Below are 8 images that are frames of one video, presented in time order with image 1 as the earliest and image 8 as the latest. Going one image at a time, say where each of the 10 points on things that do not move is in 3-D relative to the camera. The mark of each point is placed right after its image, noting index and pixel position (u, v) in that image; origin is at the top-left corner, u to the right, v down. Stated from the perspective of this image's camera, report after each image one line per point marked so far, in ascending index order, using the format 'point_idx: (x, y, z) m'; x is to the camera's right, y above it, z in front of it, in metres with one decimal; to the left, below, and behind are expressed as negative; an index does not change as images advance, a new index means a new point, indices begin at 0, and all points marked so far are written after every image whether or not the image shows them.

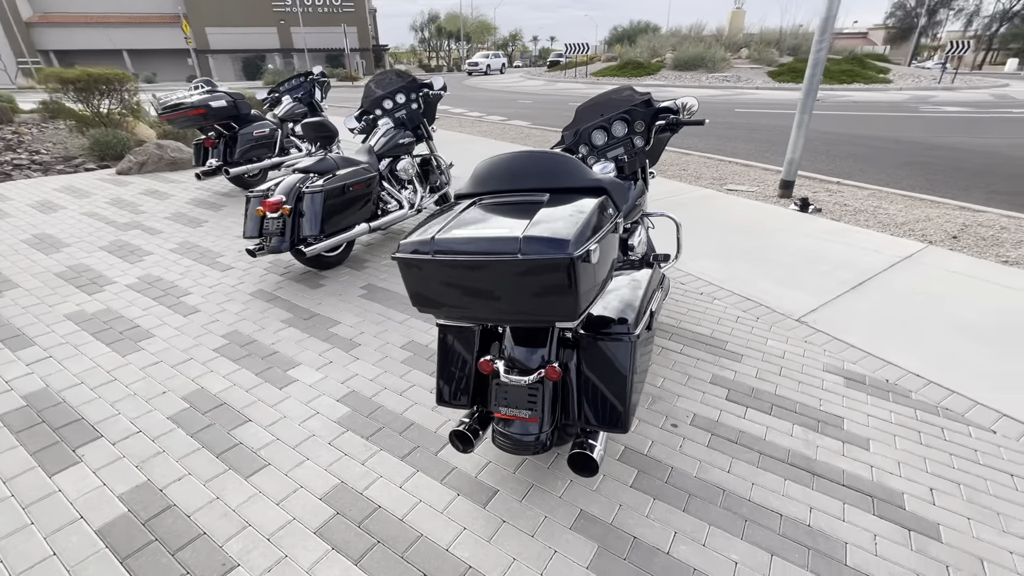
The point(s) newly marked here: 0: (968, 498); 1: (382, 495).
0: (+2.1, -1.0, +2.2) m
1: (-0.5, -0.9, +2.1) m
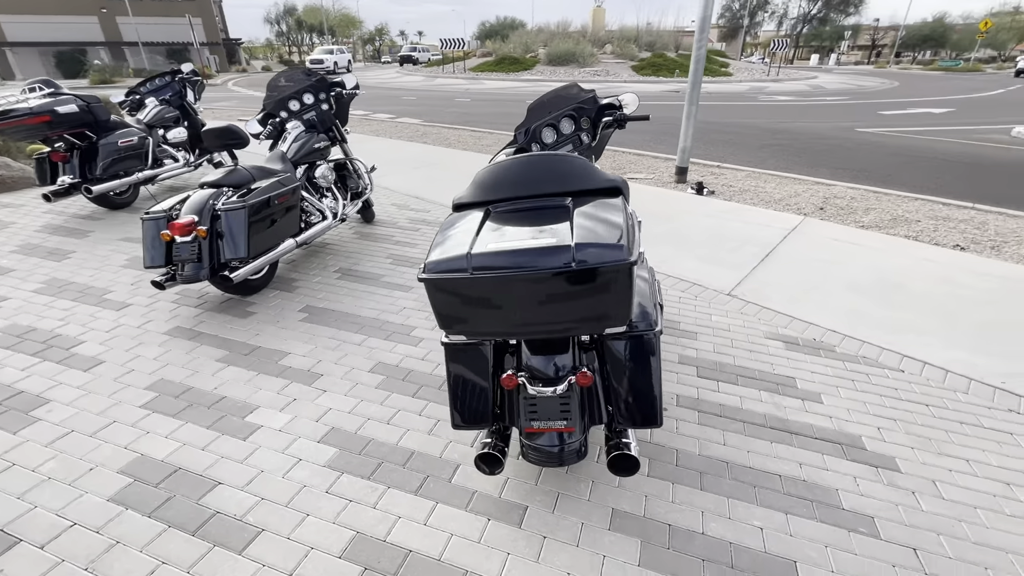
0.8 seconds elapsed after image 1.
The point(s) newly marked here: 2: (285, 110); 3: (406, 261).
0: (+2.2, -0.8, +2.6) m
1: (-0.4, -1.0, +1.9) m
2: (-2.1, +1.7, +4.5) m
3: (-1.0, +0.3, +4.5) m
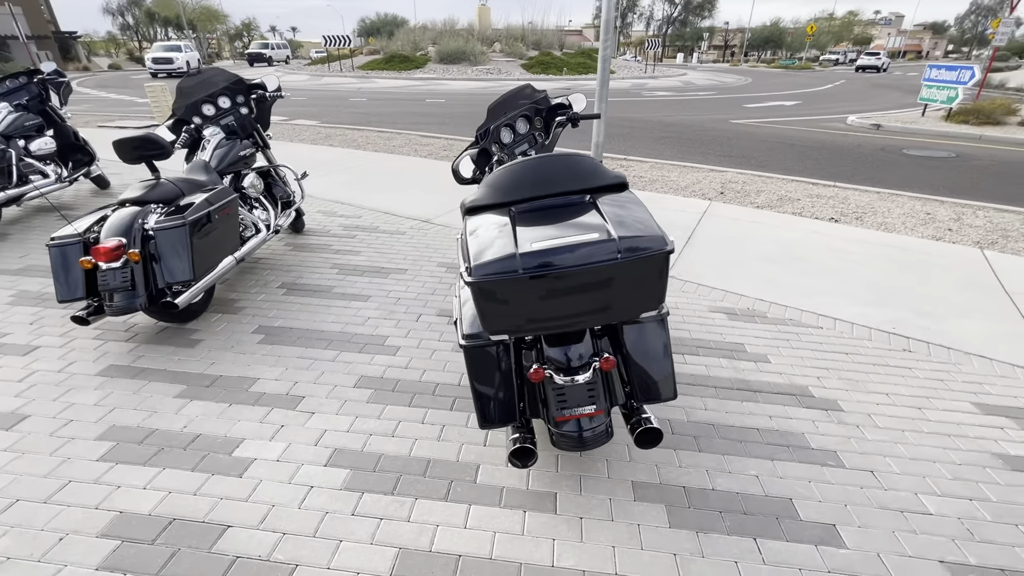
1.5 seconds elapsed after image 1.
0: (+2.1, -0.6, +3.1) m
1: (-0.2, -1.0, +1.9) m
2: (-2.7, +1.5, +4.1) m
3: (-1.4, +0.2, +4.3) m
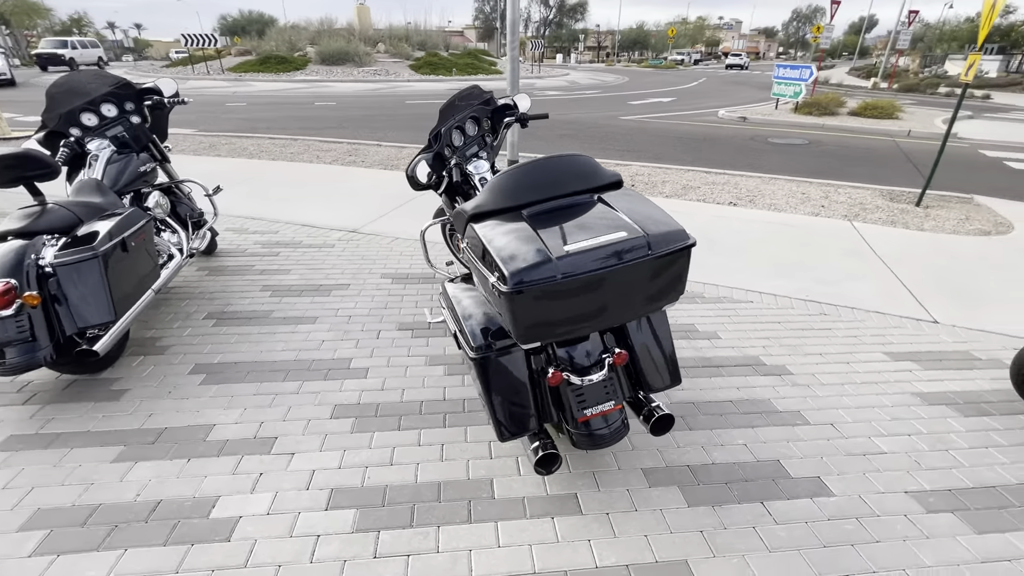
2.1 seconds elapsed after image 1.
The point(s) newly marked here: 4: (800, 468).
0: (+1.9, -0.4, +3.5) m
1: (-0.1, -1.0, +1.8) m
2: (-3.1, +1.2, +3.4) m
3: (-1.8, 0.0, +3.9) m
4: (+1.4, -0.9, +2.3) m
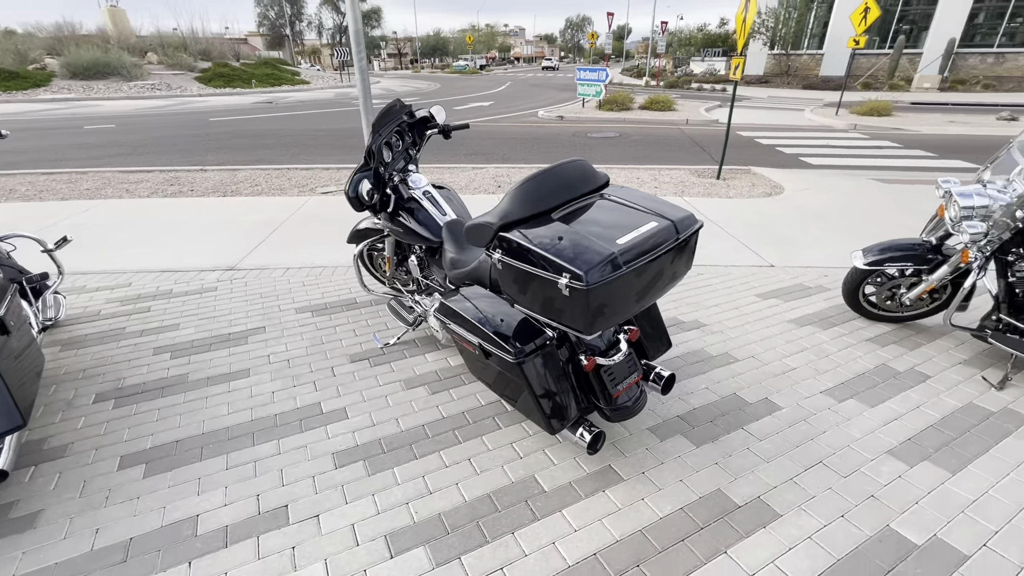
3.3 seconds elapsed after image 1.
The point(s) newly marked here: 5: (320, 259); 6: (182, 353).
0: (+1.5, -0.1, +4.1) m
1: (+0.3, -1.0, +1.9) m
2: (-3.5, +0.6, +2.4) m
3: (-2.2, -0.4, +3.3) m
4: (+1.4, -0.6, +2.9) m
5: (-2.0, +0.3, +4.9) m
6: (-2.2, -0.4, +3.2) m
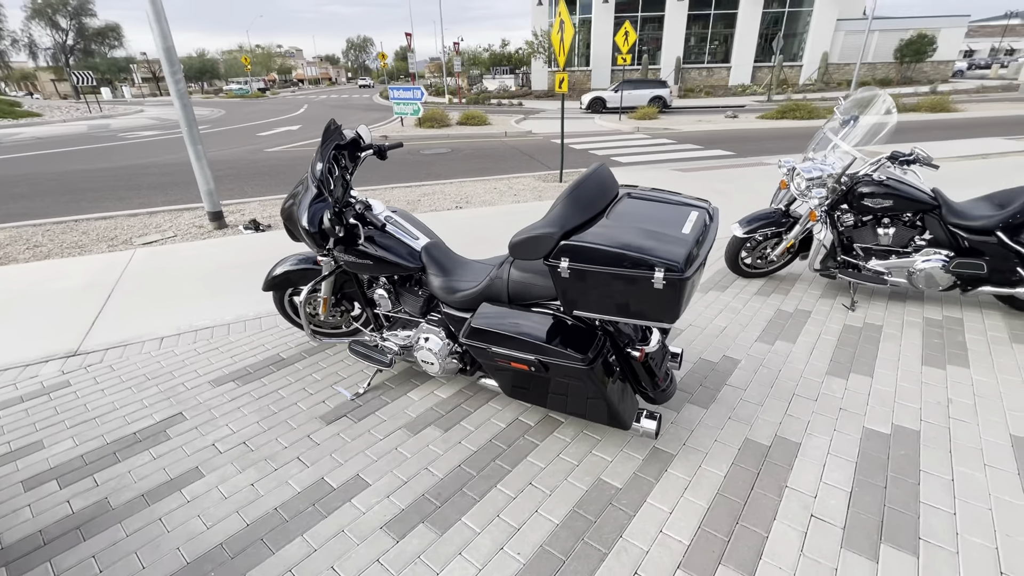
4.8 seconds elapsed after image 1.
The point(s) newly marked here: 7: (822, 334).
0: (+0.9, 0.0, +4.5) m
1: (+0.7, -1.0, +2.0) m
2: (-3.2, -0.1, +1.2) m
3: (-2.2, -0.9, +2.4) m
4: (+1.4, -0.5, +3.3) m
5: (-2.6, -0.3, +4.0) m
6: (-2.2, -0.9, +2.4) m
7: (+2.3, -0.3, +3.6) m
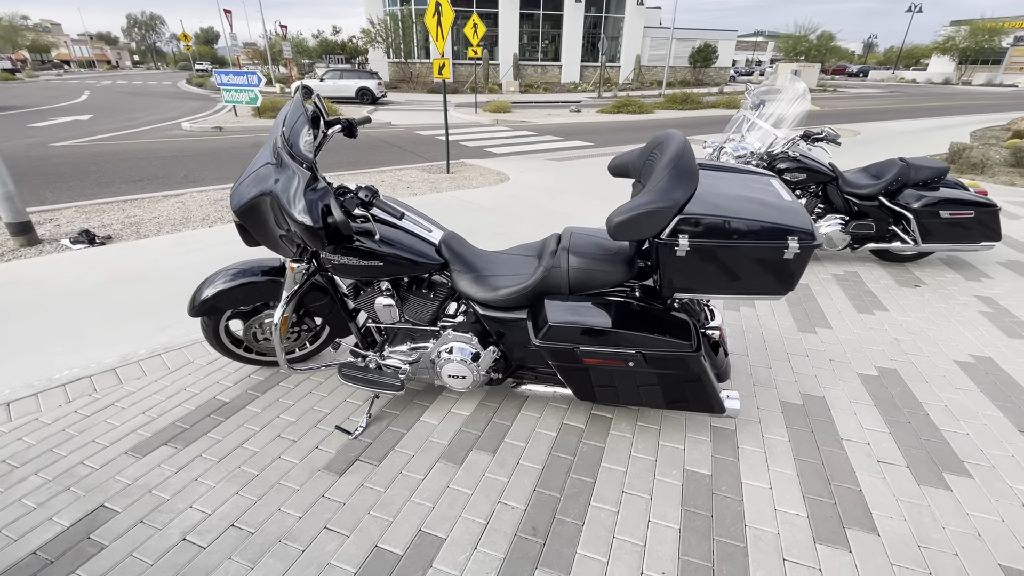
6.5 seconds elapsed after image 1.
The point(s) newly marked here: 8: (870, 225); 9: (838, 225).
0: (+0.5, +0.1, +4.4) m
1: (+1.2, -0.9, +2.0) m
2: (-2.4, -0.4, 0.0) m
3: (-1.7, -1.1, +1.5) m
4: (+1.3, -0.3, +3.4) m
5: (-2.7, -0.5, +2.8) m
6: (-1.7, -1.1, +1.5) m
7: (+2.1, -0.1, +3.9) m
8: (+3.2, +0.6, +4.3) m
9: (+2.9, +0.6, +4.3) m
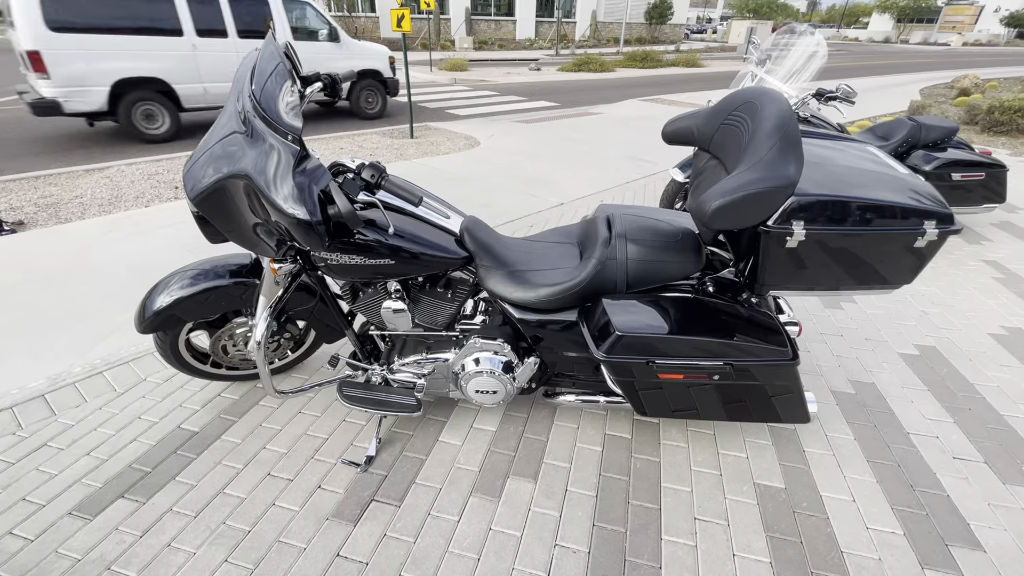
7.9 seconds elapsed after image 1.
0: (+0.4, +0.3, +4.0) m
1: (+1.4, -0.8, +1.8) m
2: (-2.0, -0.6, -0.6) m
3: (-1.5, -1.2, +1.1) m
4: (+1.4, -0.1, +3.2) m
5: (-2.5, -0.5, +2.3) m
6: (-1.4, -1.2, +1.0) m
7: (+2.1, +0.1, +3.7) m
8: (+3.2, +0.9, +4.1) m
9: (+2.9, +0.8, +4.1) m
